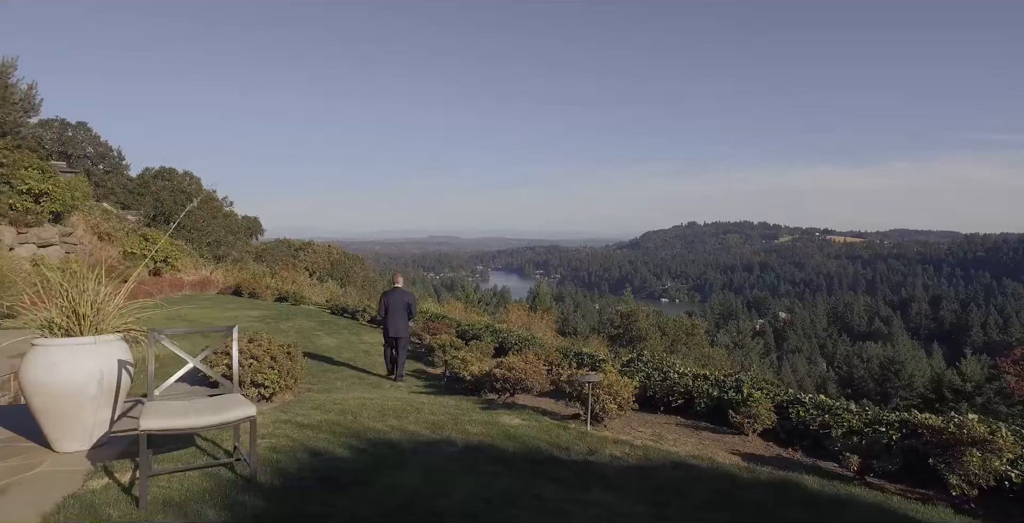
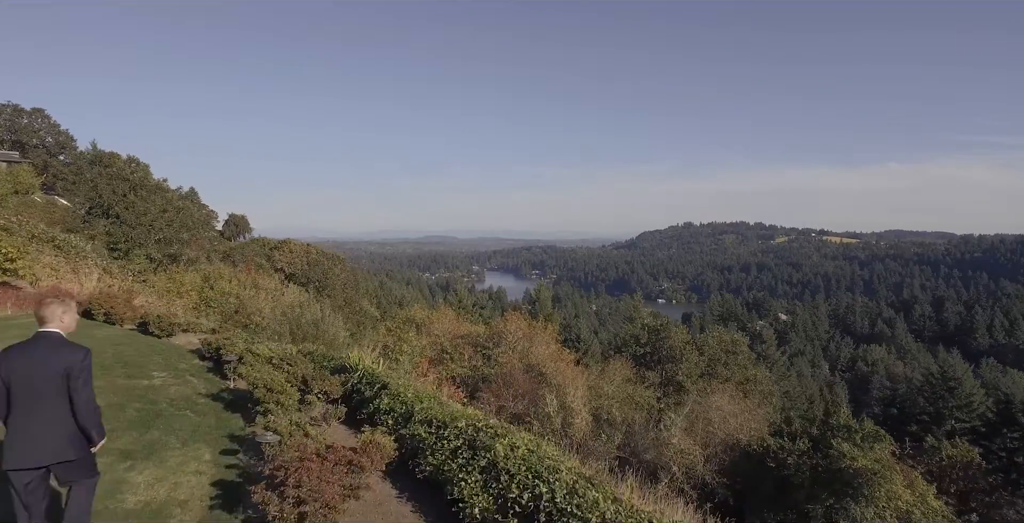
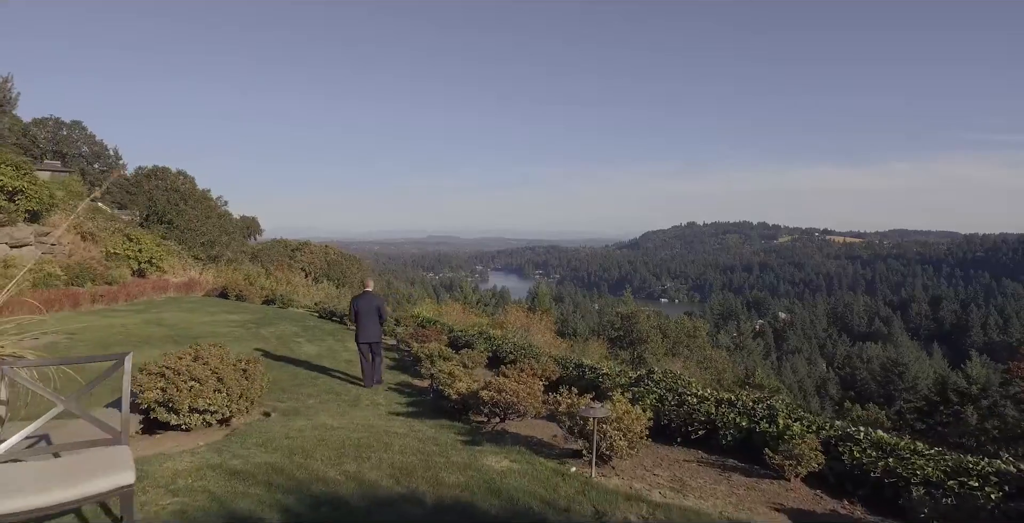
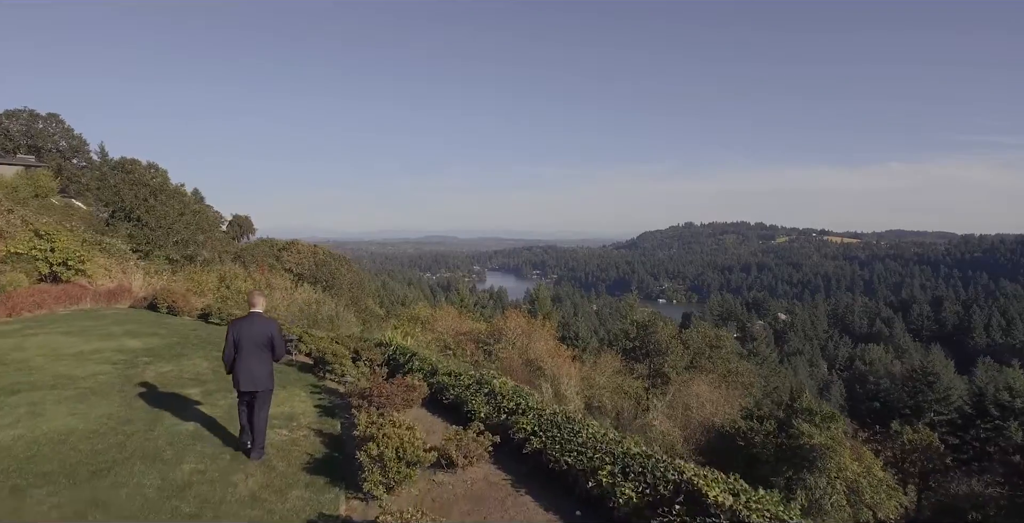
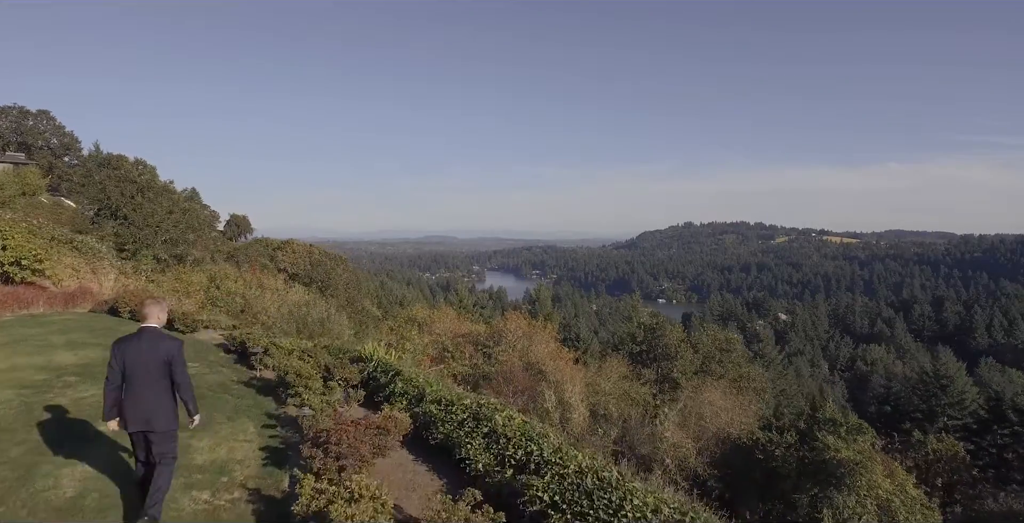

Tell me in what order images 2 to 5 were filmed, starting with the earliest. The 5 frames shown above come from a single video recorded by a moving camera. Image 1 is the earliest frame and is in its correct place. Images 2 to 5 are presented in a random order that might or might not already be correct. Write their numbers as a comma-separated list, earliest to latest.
3, 4, 5, 2
